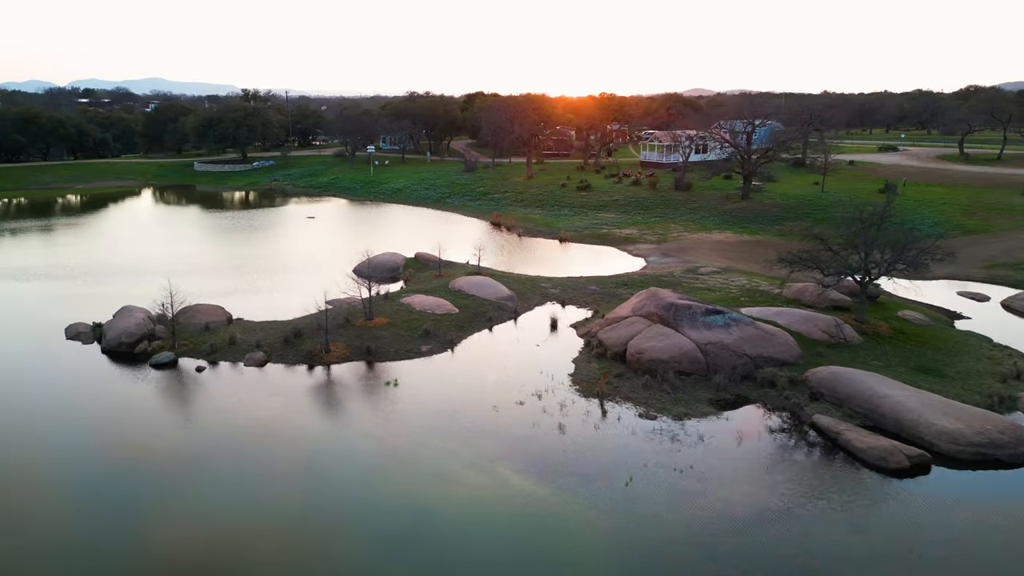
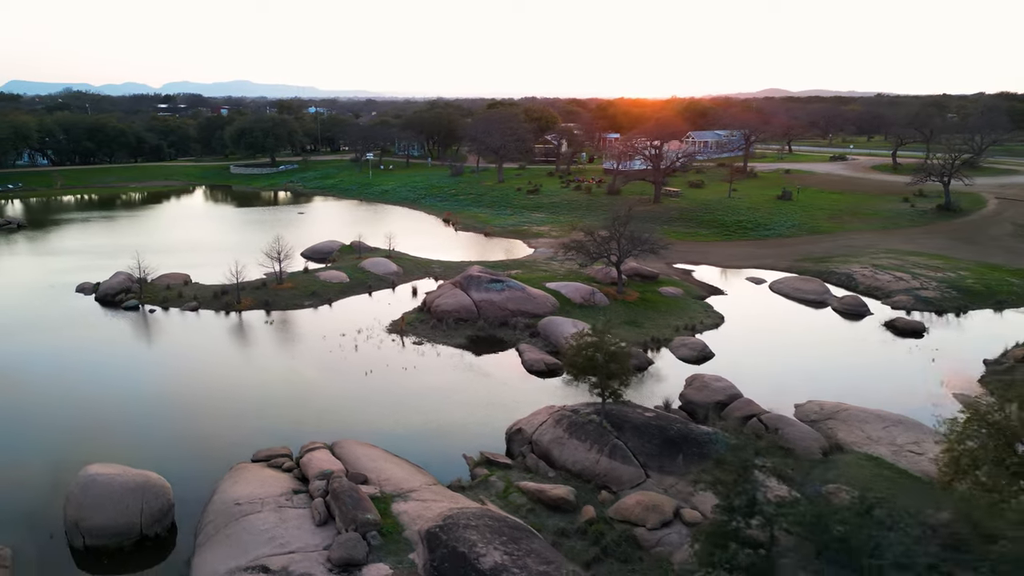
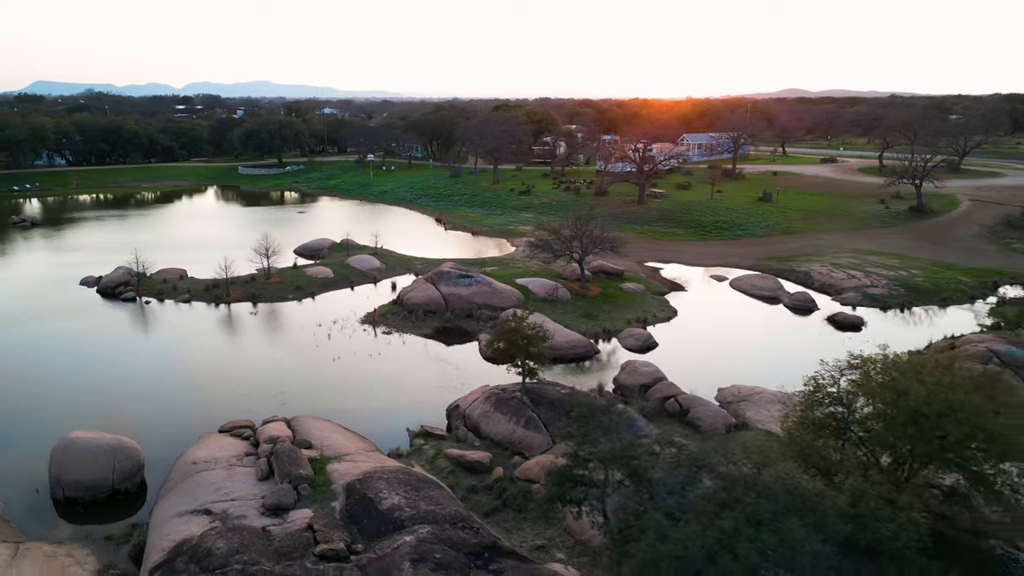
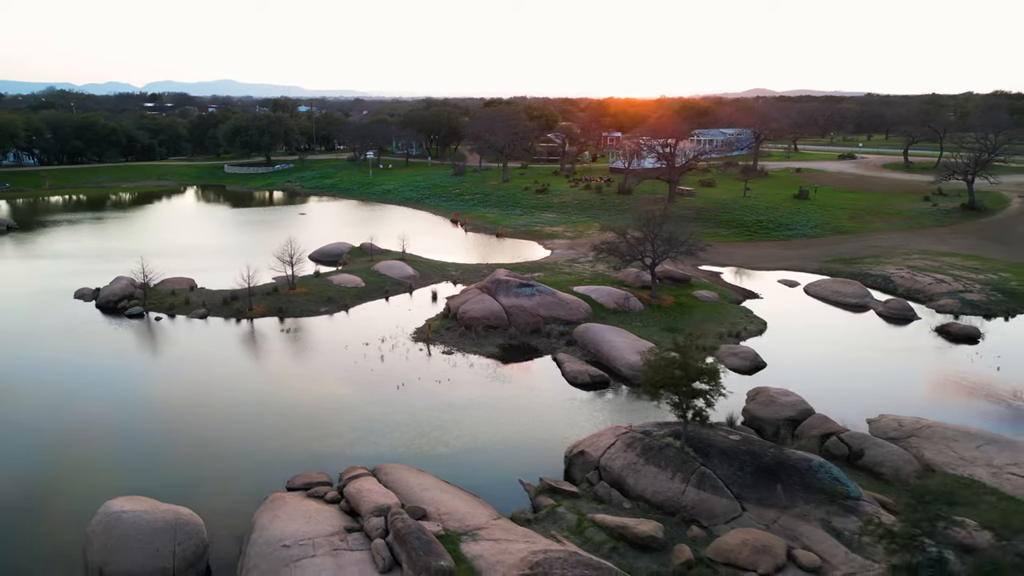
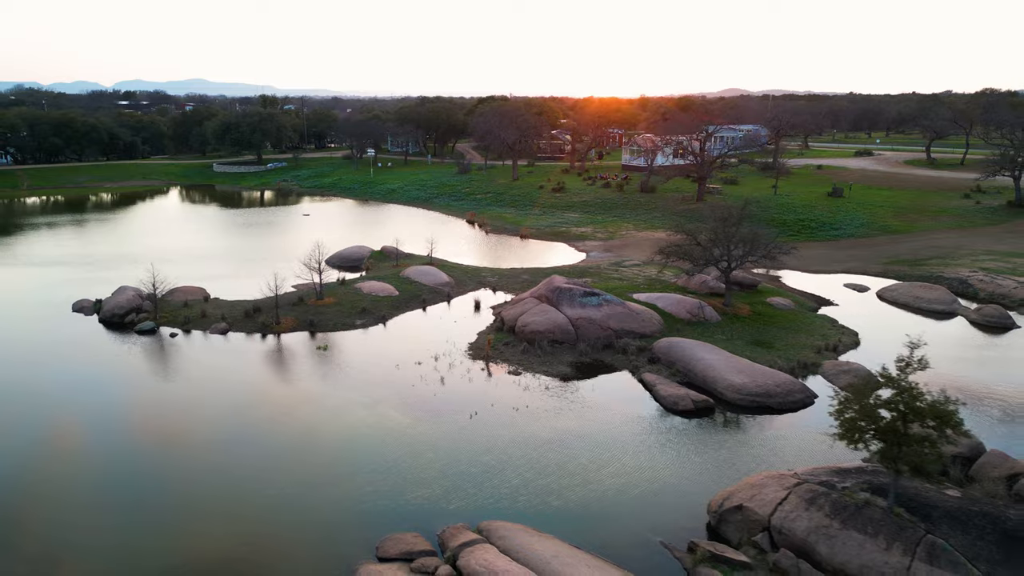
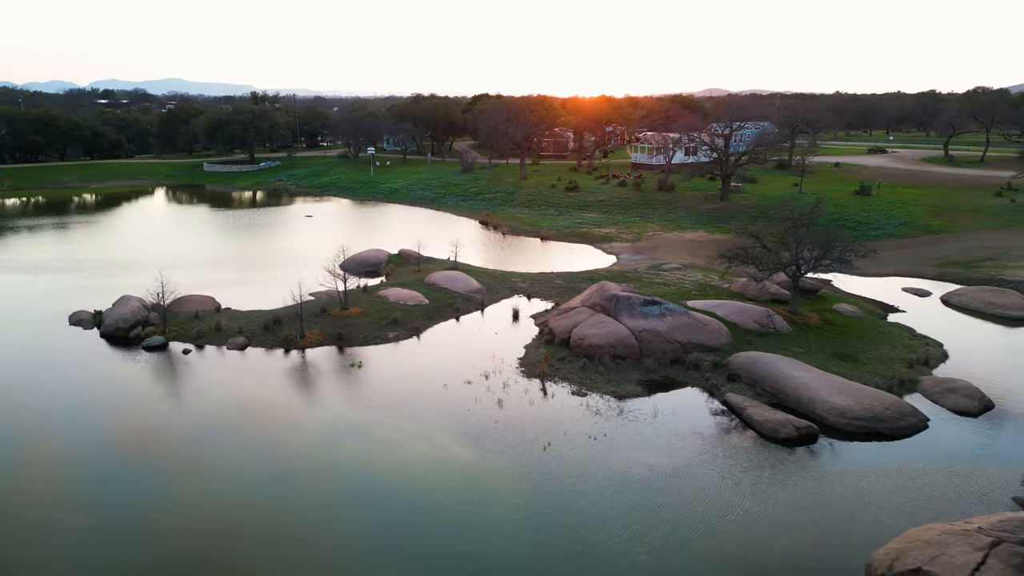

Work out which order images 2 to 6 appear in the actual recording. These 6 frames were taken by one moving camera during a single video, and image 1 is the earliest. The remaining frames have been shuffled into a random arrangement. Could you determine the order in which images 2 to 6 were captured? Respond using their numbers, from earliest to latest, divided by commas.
6, 5, 4, 2, 3
